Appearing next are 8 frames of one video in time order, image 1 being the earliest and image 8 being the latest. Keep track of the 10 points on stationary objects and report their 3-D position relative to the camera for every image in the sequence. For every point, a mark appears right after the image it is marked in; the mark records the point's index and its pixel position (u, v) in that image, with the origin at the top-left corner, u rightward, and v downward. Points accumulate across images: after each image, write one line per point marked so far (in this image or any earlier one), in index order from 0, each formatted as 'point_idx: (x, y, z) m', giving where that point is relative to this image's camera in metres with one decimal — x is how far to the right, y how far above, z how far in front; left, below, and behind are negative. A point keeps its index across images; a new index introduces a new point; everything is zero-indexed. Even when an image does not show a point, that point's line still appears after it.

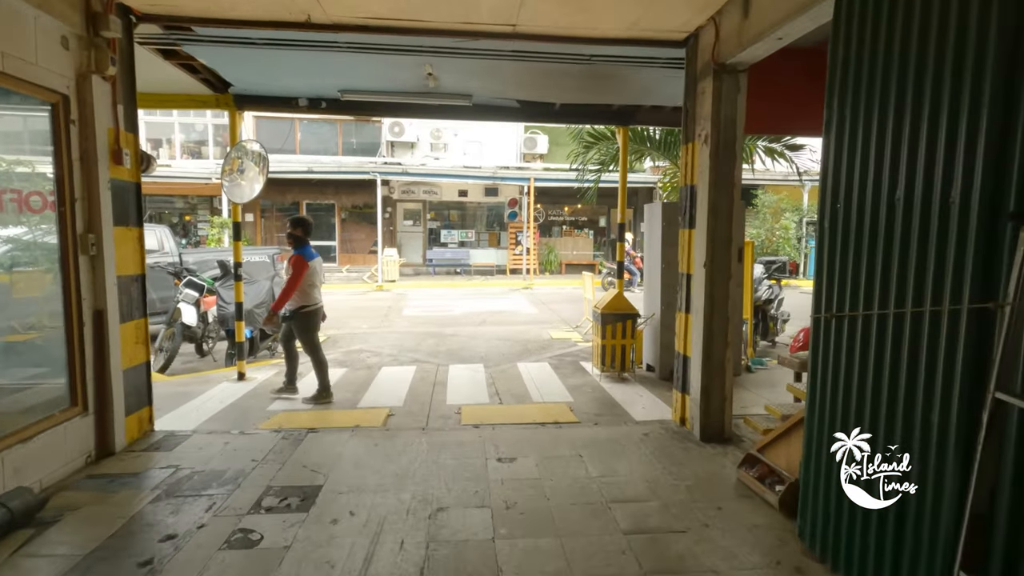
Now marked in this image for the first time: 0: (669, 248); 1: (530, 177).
0: (+2.0, +0.5, +6.7) m
1: (+0.6, +3.8, +18.5) m
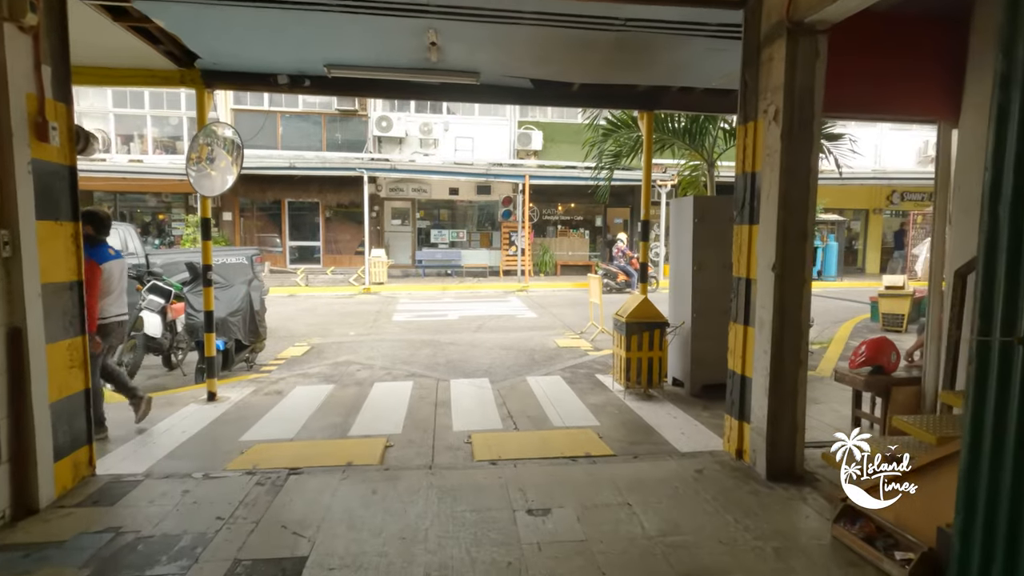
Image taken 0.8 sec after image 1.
0: (+2.1, +0.4, +6.0) m
1: (+0.4, +3.8, +17.7) m
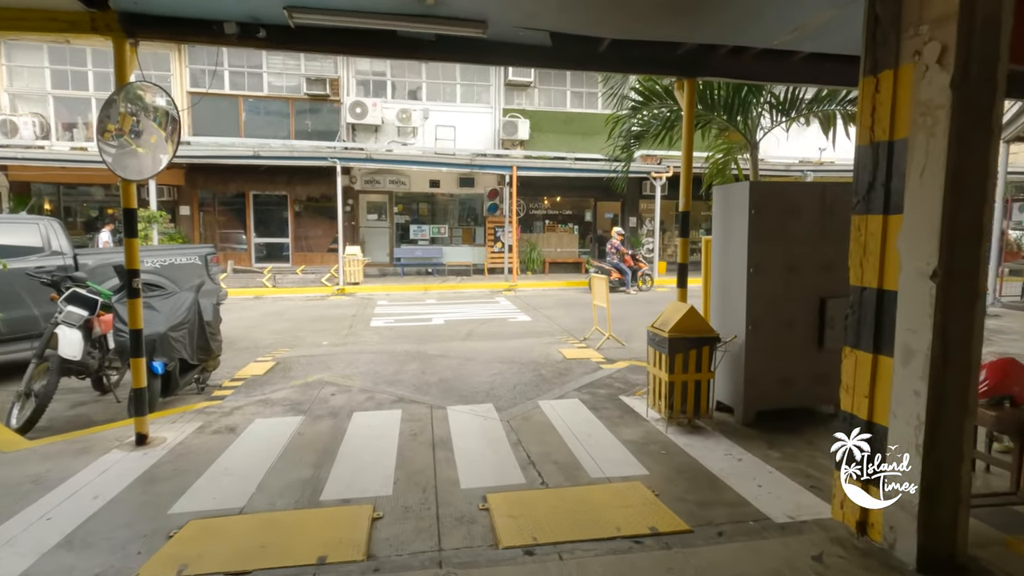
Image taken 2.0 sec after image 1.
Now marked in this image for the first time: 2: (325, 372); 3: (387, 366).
0: (+2.2, +0.4, +4.9) m
1: (0.0, +3.8, +16.5) m
2: (-2.5, -1.1, +7.1) m
3: (-1.7, -1.1, +7.3) m
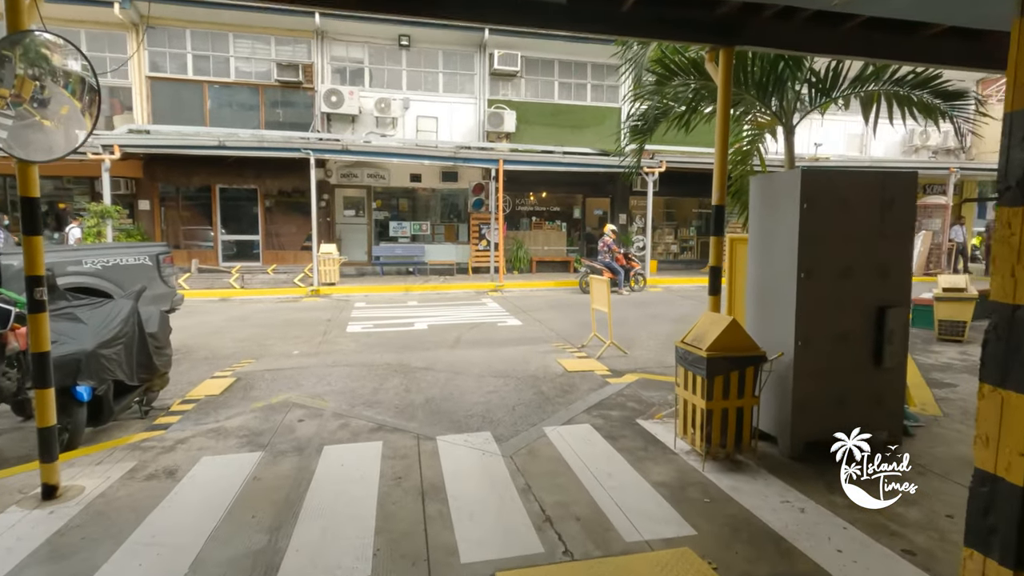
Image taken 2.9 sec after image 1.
0: (+2.3, +0.3, +4.1) m
1: (-0.4, +3.8, +15.6) m
2: (-2.5, -1.2, +6.1) m
3: (-1.8, -1.1, +6.4) m
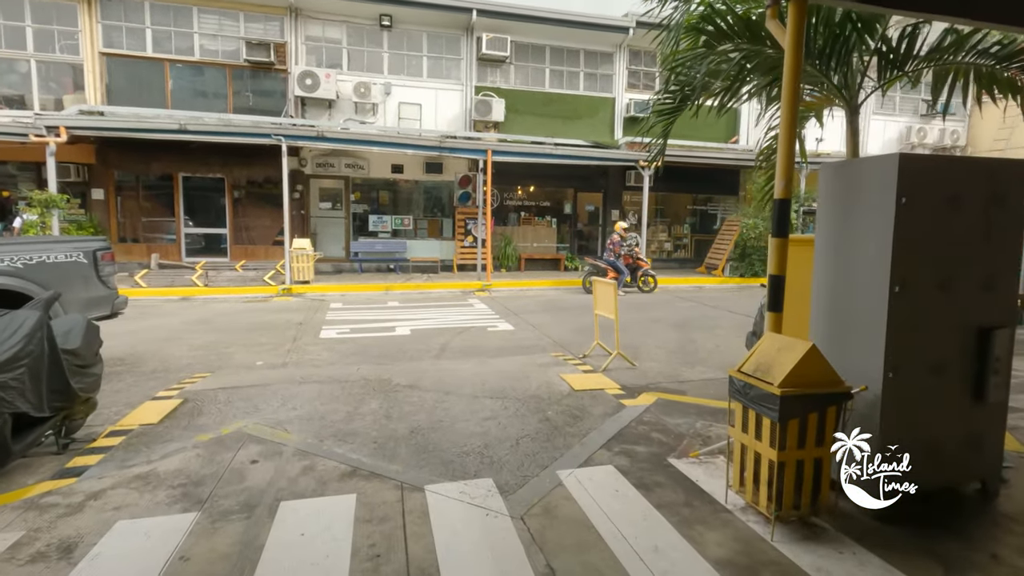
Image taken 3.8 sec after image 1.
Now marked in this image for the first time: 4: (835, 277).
0: (+2.4, +0.2, +3.2) m
1: (-0.7, +3.8, +14.6) m
2: (-2.5, -1.2, +5.1) m
3: (-1.8, -1.2, +5.4) m
4: (+2.2, +0.1, +3.6) m
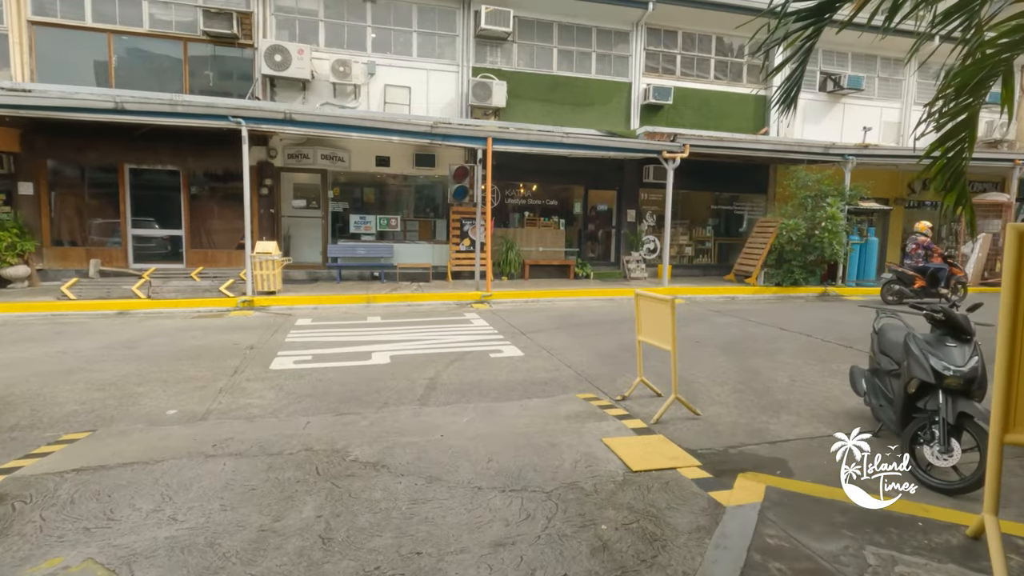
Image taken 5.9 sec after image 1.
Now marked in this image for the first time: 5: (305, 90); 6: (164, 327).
0: (+2.5, +0.1, +1.1) m
1: (-0.6, +3.5, +12.5) m
2: (-2.3, -1.4, +2.9) m
3: (-1.6, -1.3, +3.2) m
4: (+2.3, -0.1, +1.4) m
5: (-5.1, +4.9, +13.3) m
6: (-6.2, -0.7, +9.5) m
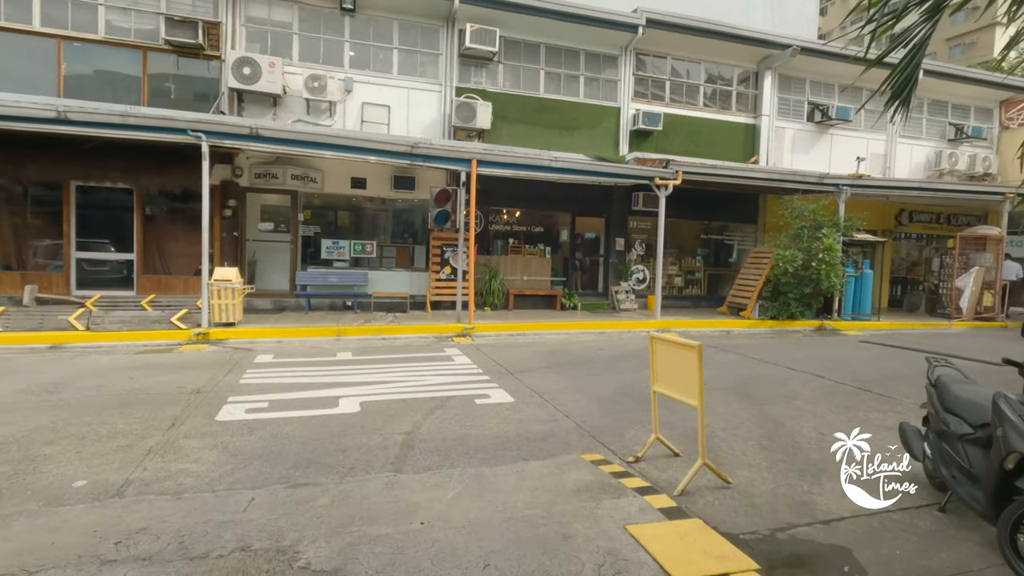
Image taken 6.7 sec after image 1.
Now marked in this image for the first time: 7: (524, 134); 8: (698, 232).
0: (+2.7, -0.1, +0.3) m
1: (-0.9, +2.8, +11.7) m
2: (-2.3, -1.6, +1.8) m
3: (-1.5, -1.6, +2.2) m
4: (+2.5, -0.2, +0.6) m
5: (-5.5, +4.2, +12.4) m
6: (-6.4, -1.2, +8.3) m
7: (+0.3, +4.1, +14.1) m
8: (+5.7, +1.7, +16.3) m
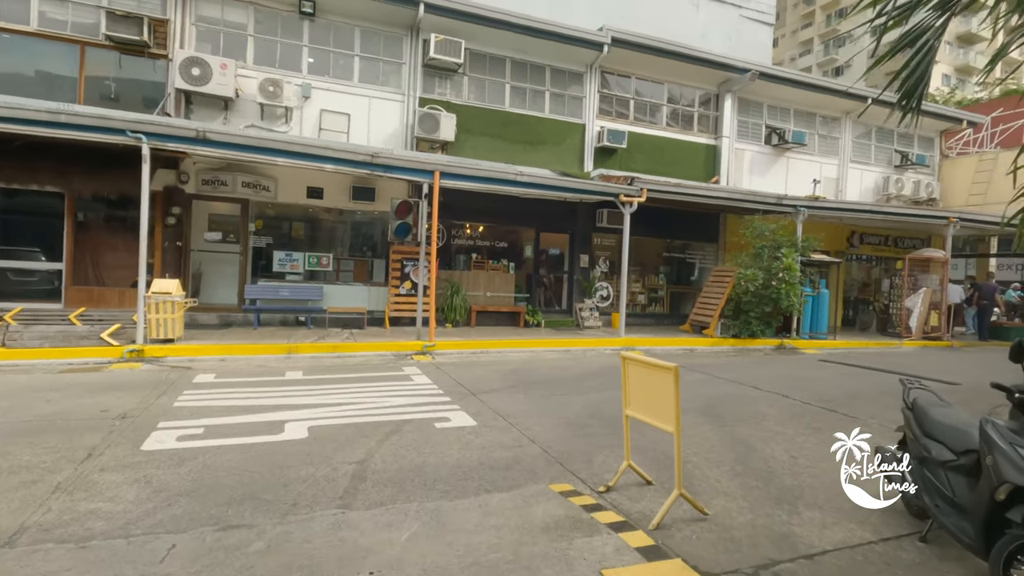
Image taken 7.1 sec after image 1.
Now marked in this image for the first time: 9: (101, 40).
0: (+2.7, -0.1, +0.1) m
1: (-1.7, +2.5, +11.3) m
2: (-2.4, -1.6, +1.3) m
3: (-1.7, -1.6, +1.7) m
4: (+2.5, -0.3, +0.4) m
5: (-6.2, +3.9, +11.7) m
6: (-7.0, -1.4, +7.5) m
7: (-0.6, +3.6, +13.9) m
8: (+4.6, +1.2, +16.4) m
9: (-8.5, +5.1, +11.0) m
